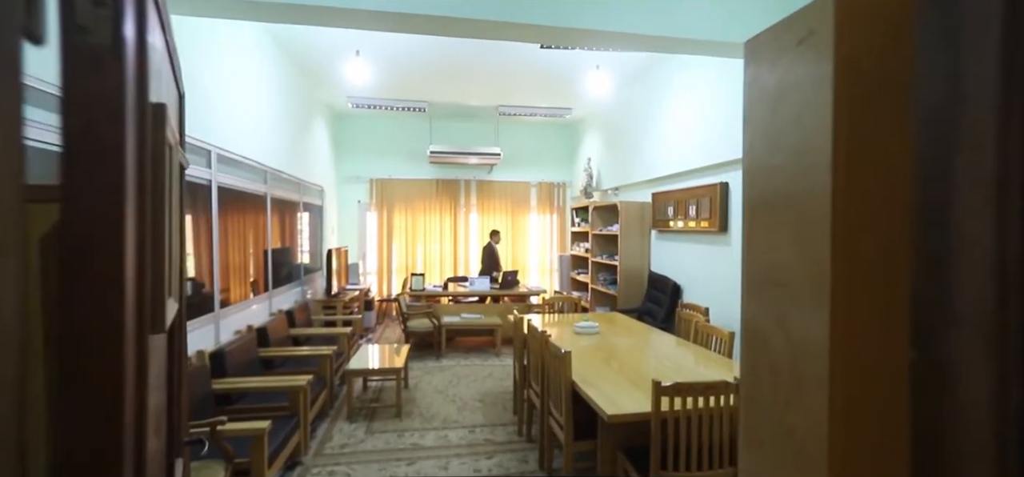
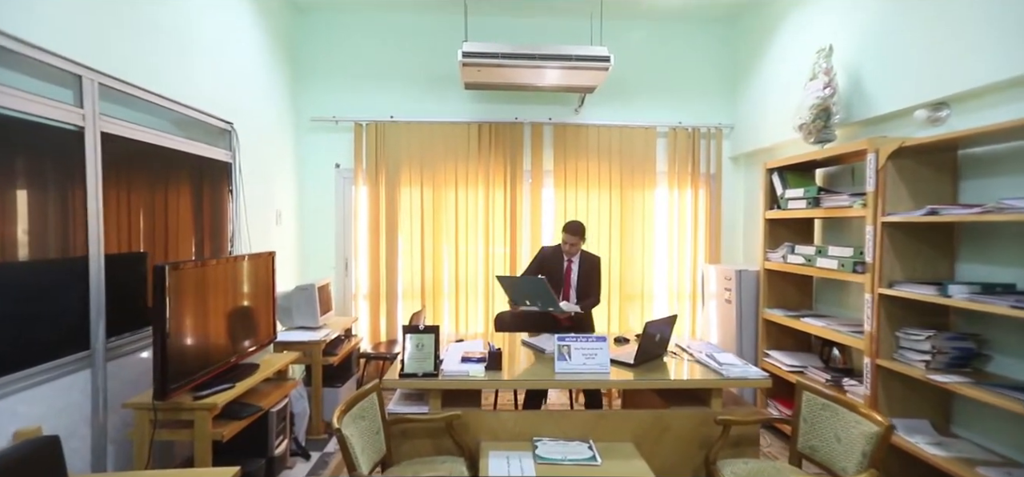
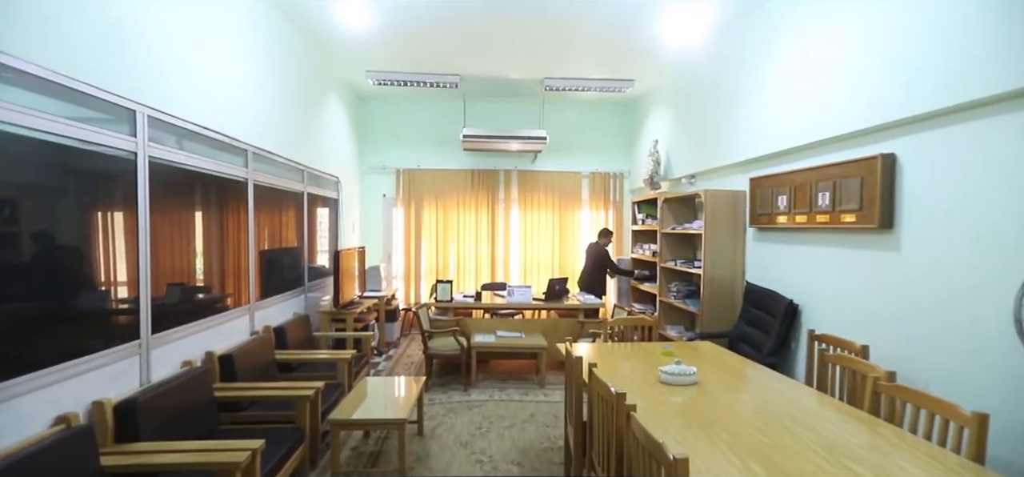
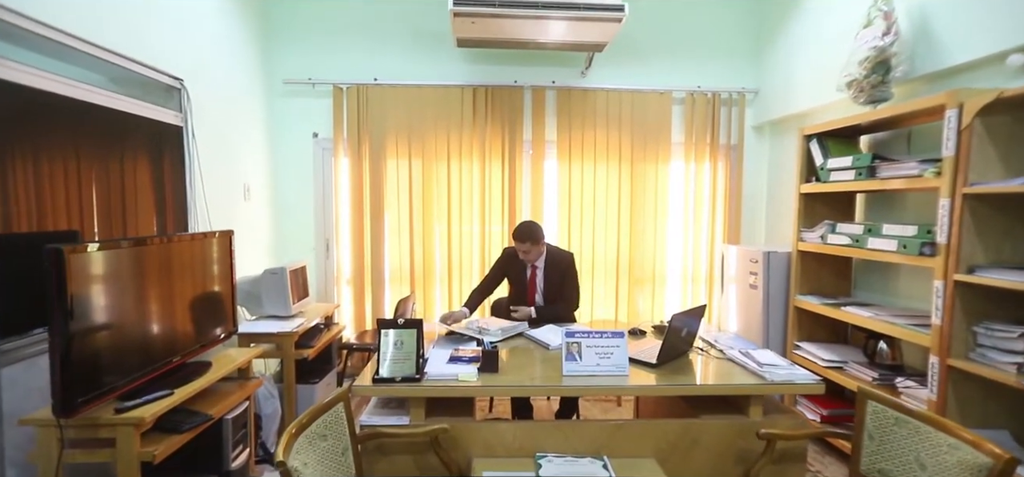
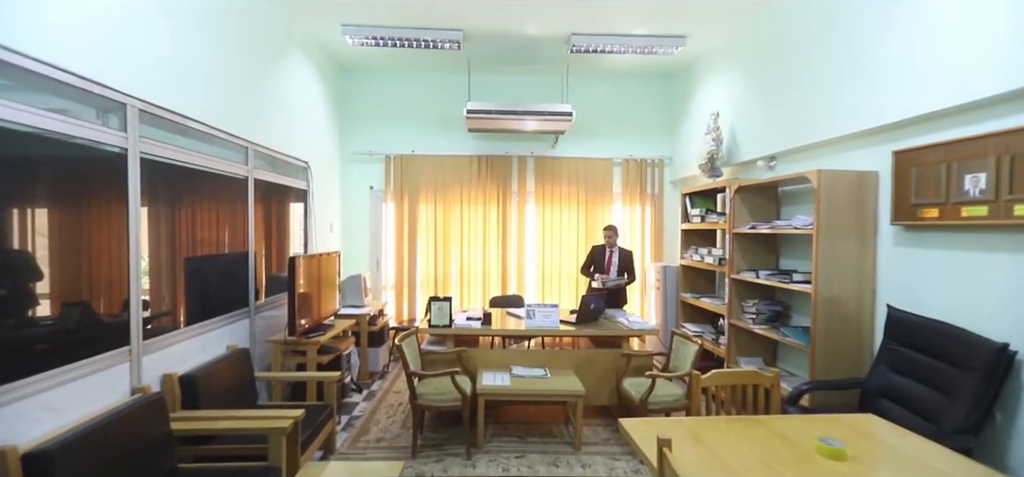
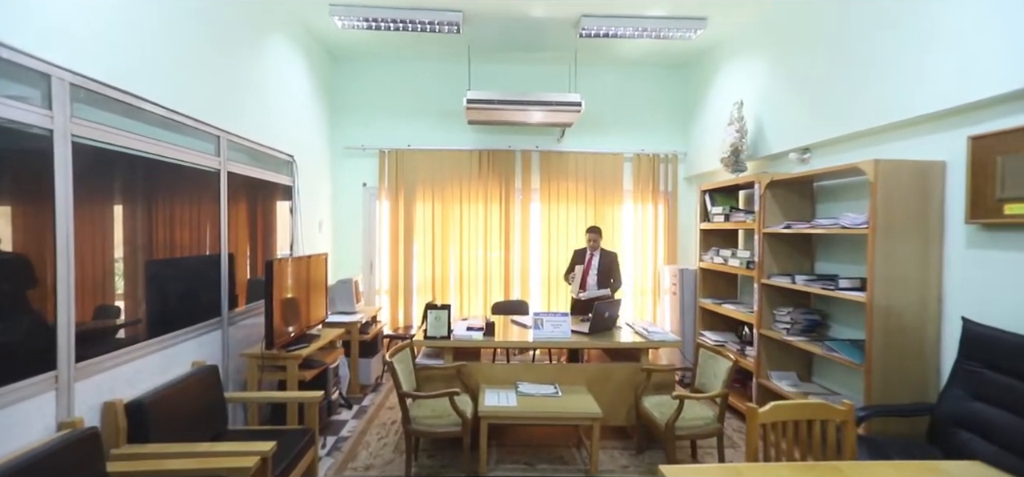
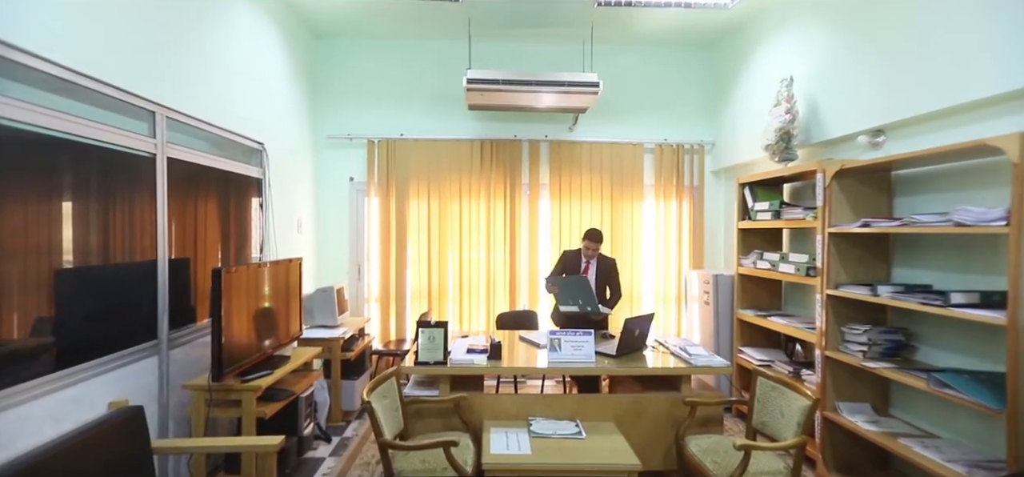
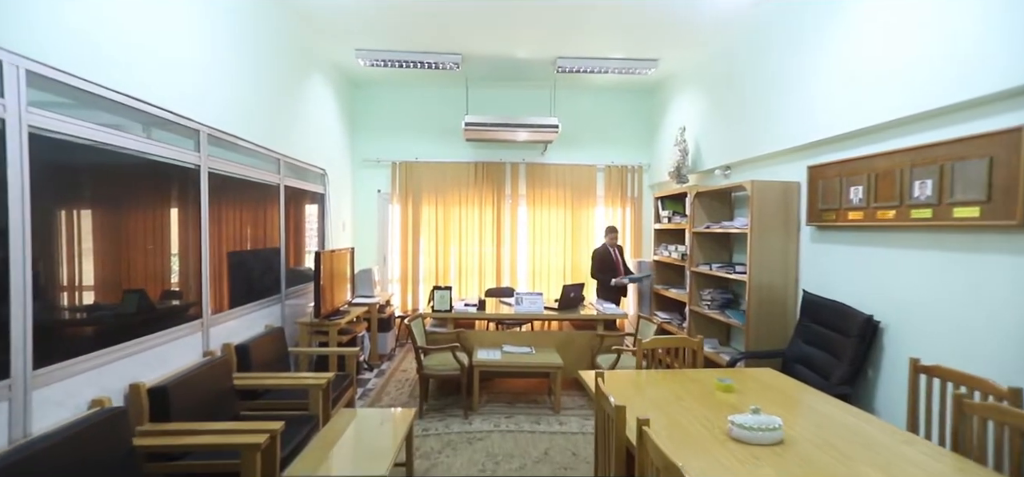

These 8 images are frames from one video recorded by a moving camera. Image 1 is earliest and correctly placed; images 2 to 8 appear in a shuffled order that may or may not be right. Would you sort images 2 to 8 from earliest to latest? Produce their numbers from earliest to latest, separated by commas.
3, 8, 5, 6, 7, 2, 4
